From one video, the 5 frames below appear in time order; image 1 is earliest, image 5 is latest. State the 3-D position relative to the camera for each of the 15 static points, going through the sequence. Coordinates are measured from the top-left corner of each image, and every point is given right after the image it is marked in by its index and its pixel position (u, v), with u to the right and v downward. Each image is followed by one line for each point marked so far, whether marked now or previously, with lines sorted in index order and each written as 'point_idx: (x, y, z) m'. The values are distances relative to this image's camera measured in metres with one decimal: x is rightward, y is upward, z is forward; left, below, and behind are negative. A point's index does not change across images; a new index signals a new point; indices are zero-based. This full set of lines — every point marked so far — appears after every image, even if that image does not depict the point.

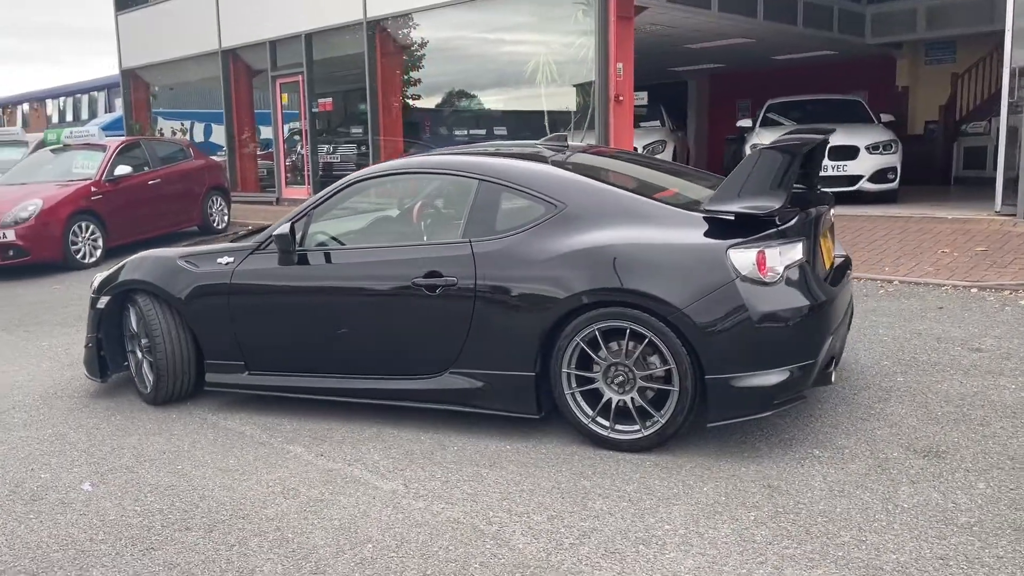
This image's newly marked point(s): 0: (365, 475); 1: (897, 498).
0: (-0.7, -0.8, +3.9) m
1: (+1.5, -0.8, +3.3) m
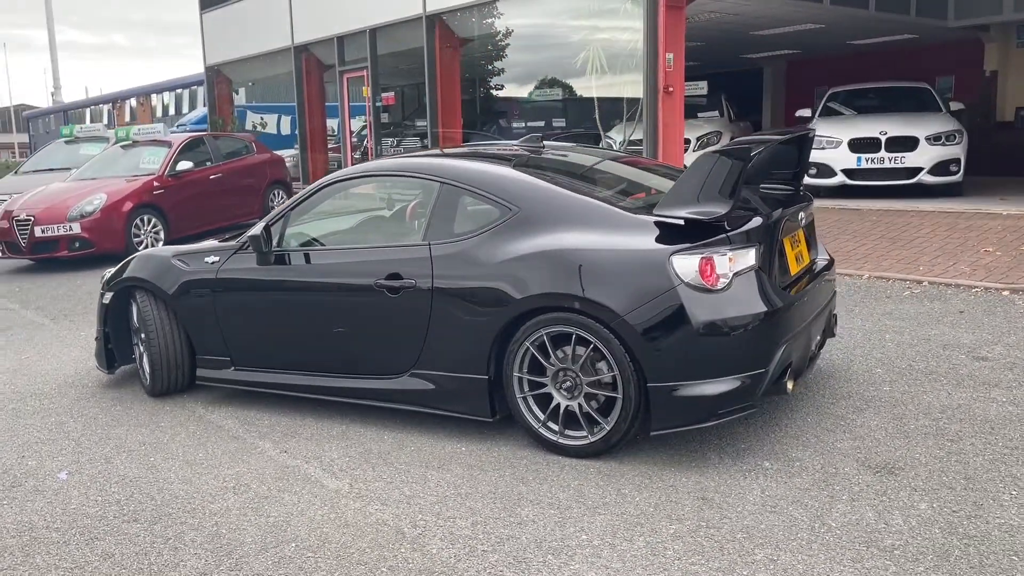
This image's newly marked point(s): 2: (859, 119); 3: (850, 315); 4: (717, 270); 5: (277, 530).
0: (-0.9, -0.9, +4.0) m
1: (+1.2, -0.9, +3.2) m
2: (+4.9, +2.4, +12.1) m
3: (+2.4, -0.2, +6.2) m
4: (+0.9, +0.1, +3.7) m
5: (-0.9, -1.0, +3.4) m
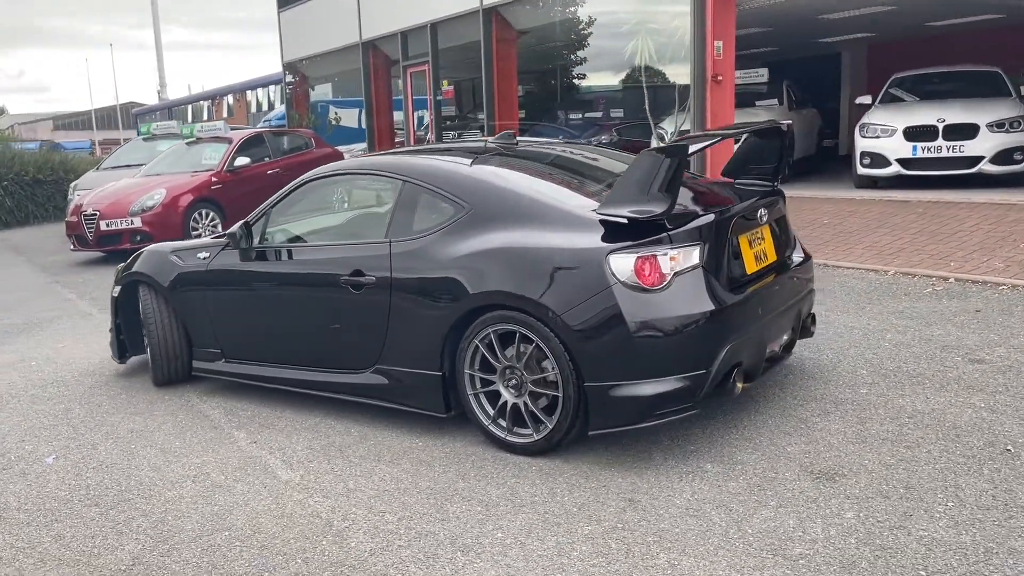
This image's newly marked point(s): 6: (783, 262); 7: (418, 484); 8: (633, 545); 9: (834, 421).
0: (-1.1, -0.8, +4.2) m
1: (+0.9, -0.9, +3.1) m
2: (+5.4, +2.4, +11.6) m
3: (+2.4, -0.2, +5.9) m
4: (+0.6, +0.1, +3.6) m
5: (-1.2, -1.0, +3.6) m
6: (+1.3, +0.1, +4.4) m
7: (-0.4, -0.9, +3.8) m
8: (+0.4, -0.9, +3.1) m
9: (+1.5, -0.6, +4.0) m
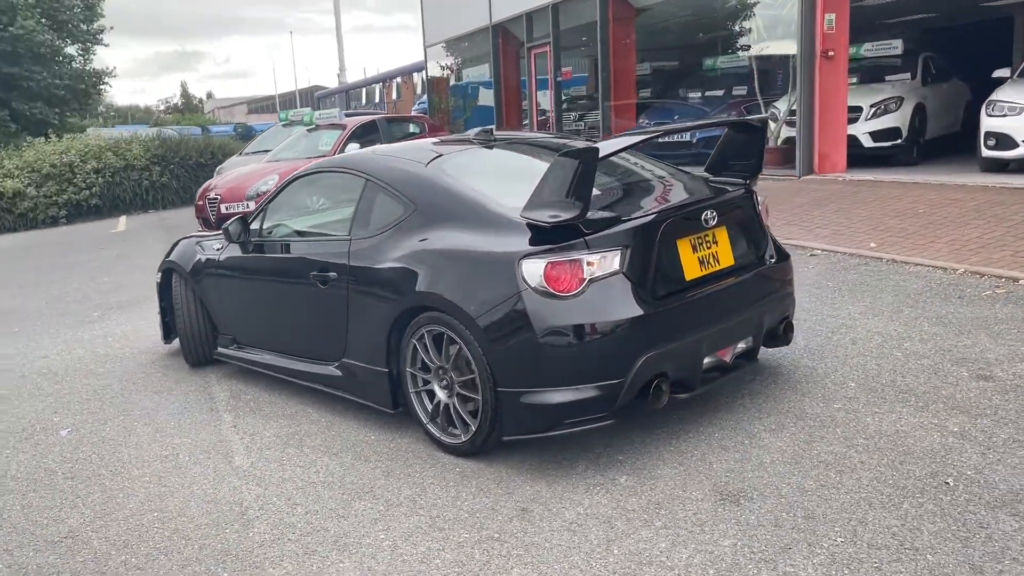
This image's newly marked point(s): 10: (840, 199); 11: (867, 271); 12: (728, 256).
0: (-1.4, -0.8, +4.4) m
1: (+0.4, -0.9, +3.0) m
2: (+6.5, +2.5, +10.4) m
3: (+2.4, -0.2, +5.5) m
4: (+0.2, +0.1, +3.5) m
5: (-1.6, -0.9, +3.9) m
6: (+1.1, +0.1, +4.1) m
7: (-0.8, -0.9, +3.9) m
8: (-0.1, -0.9, +3.0) m
9: (+1.2, -0.7, +3.8) m
10: (+3.9, +1.1, +10.1) m
11: (+2.8, +0.1, +6.9) m
12: (+1.0, +0.1, +4.0) m
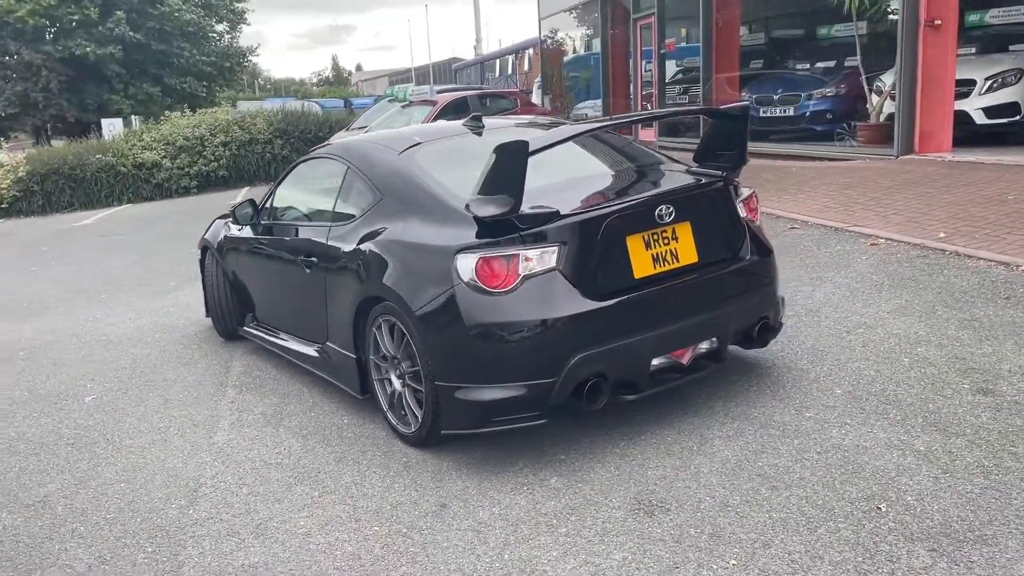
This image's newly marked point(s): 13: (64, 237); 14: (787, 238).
0: (-1.5, -0.7, +4.6) m
1: (0.0, -0.9, +3.0) m
2: (+7.3, +2.5, +9.2) m
3: (+2.4, -0.2, +5.1) m
4: (0.0, +0.1, +3.5) m
5: (-1.8, -0.9, +4.1) m
6: (+0.9, +0.1, +3.9) m
7: (-1.0, -0.8, +4.0) m
8: (-0.4, -0.9, +3.1) m
9: (+0.9, -0.7, +3.6) m
10: (+4.6, +1.2, +9.4) m
11: (+3.1, +0.2, +6.4) m
12: (+0.8, +0.2, +3.8) m
13: (-8.3, +1.0, +16.2) m
14: (+2.5, +0.5, +7.9) m
